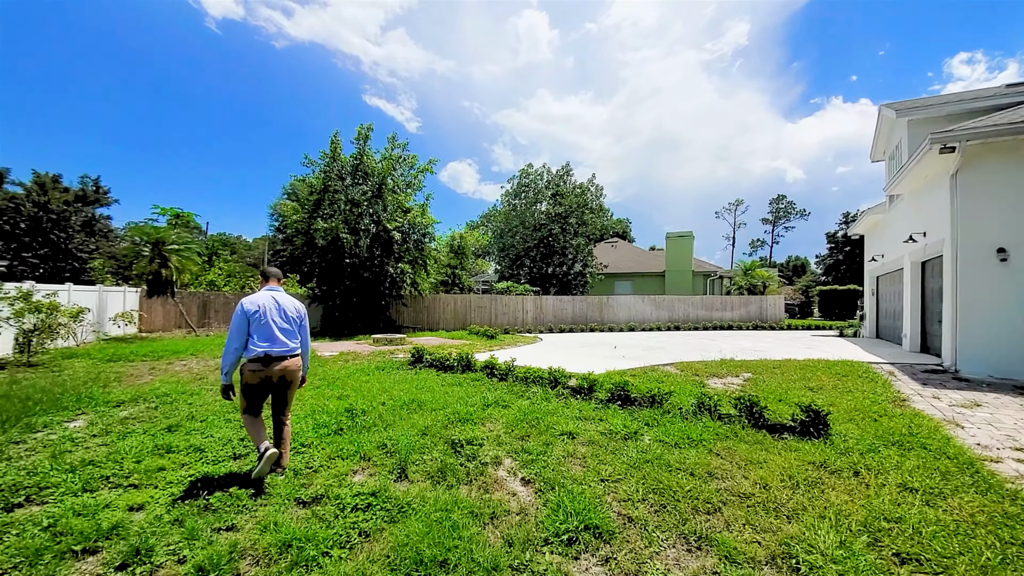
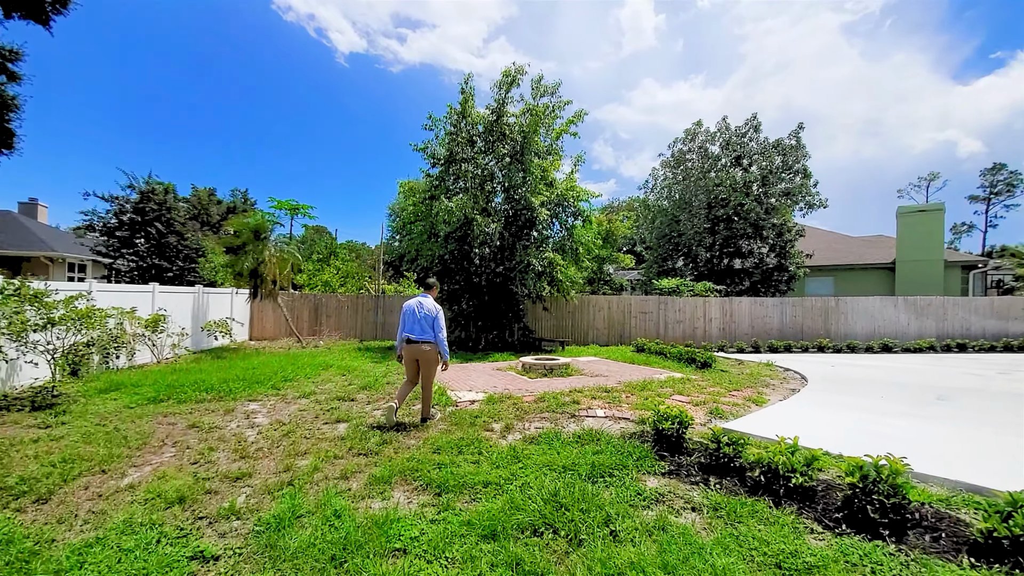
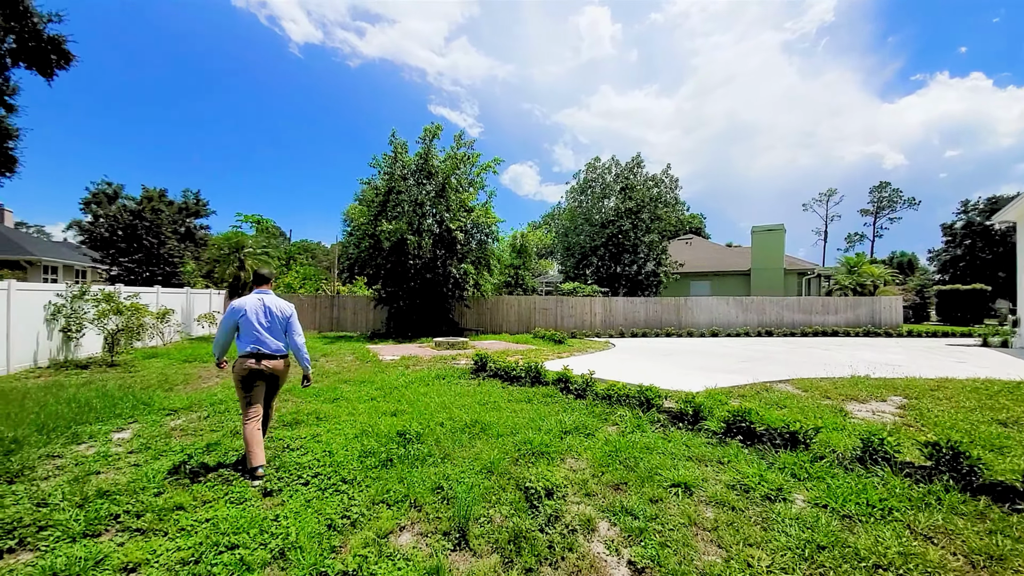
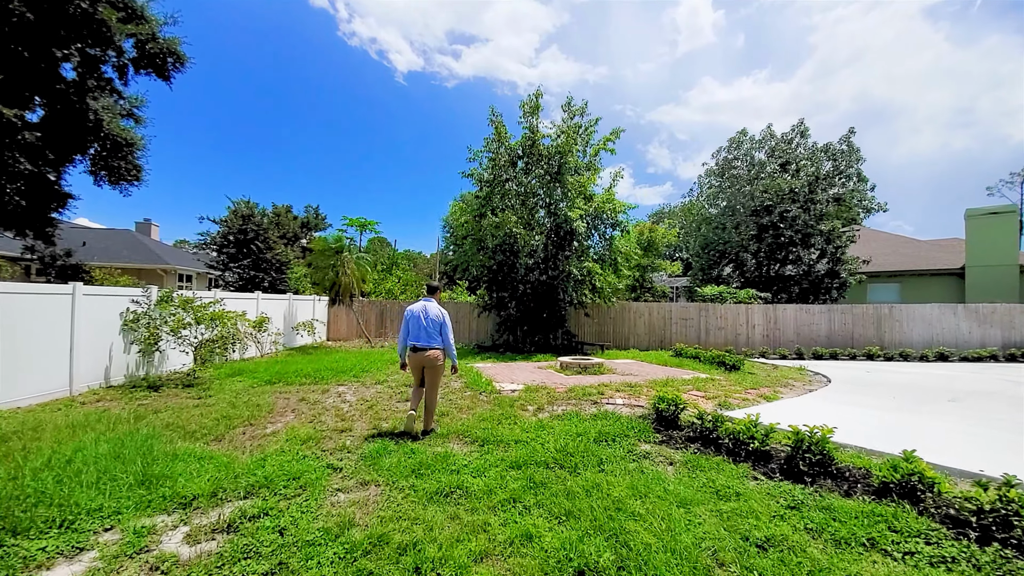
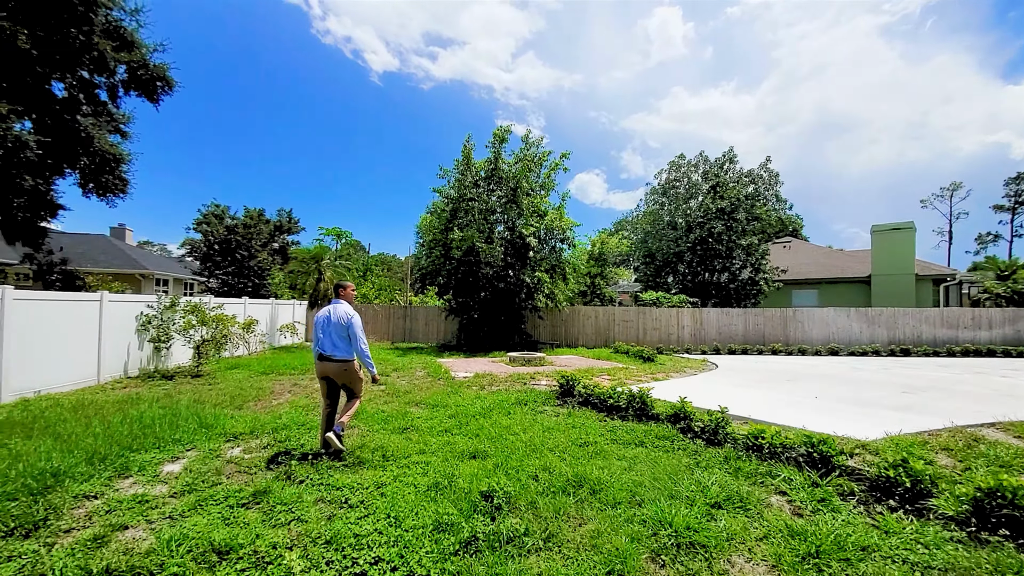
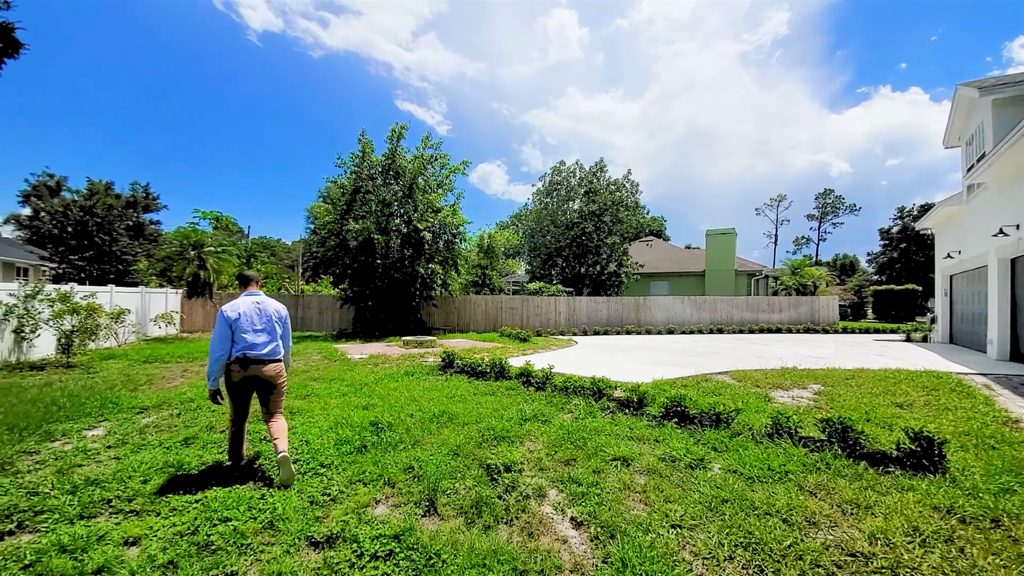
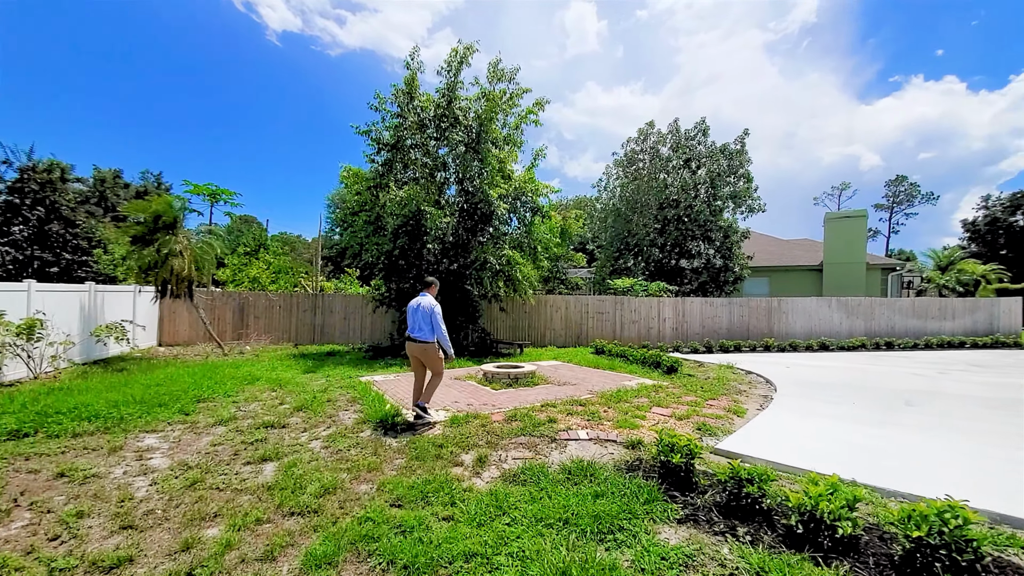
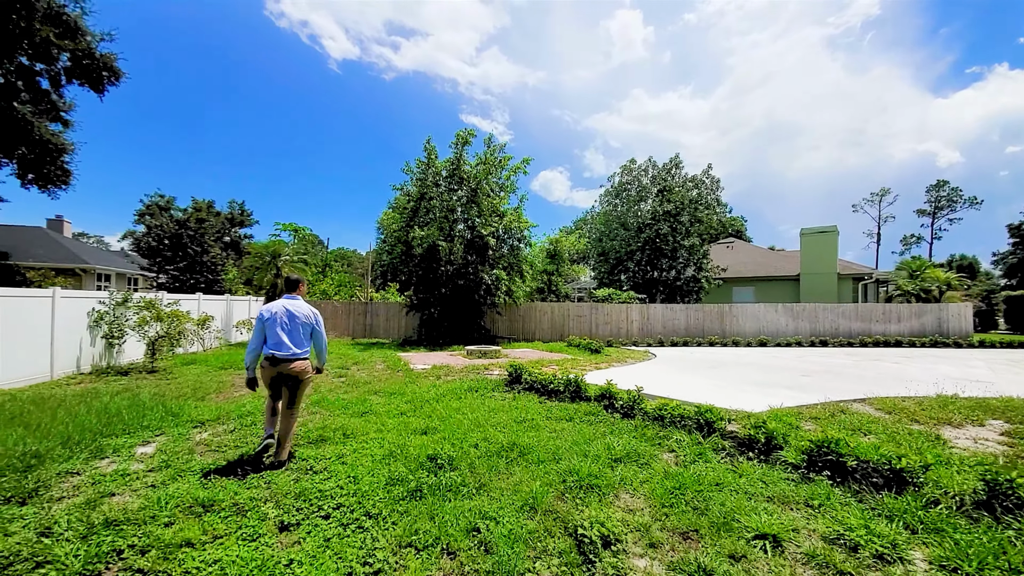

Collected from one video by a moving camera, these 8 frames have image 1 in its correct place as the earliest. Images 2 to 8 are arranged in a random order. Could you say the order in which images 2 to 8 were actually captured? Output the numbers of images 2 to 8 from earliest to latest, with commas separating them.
6, 3, 8, 5, 4, 2, 7
